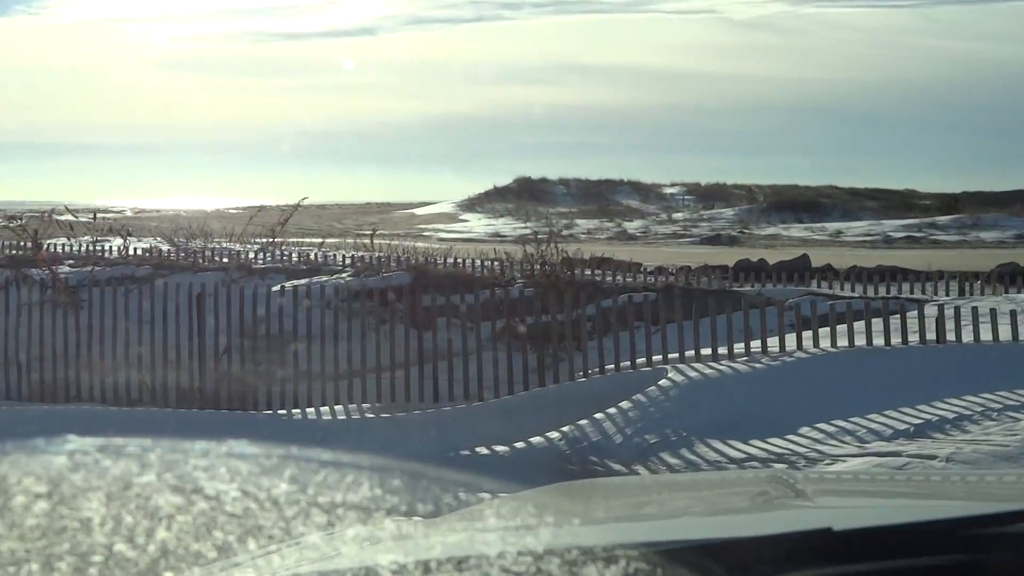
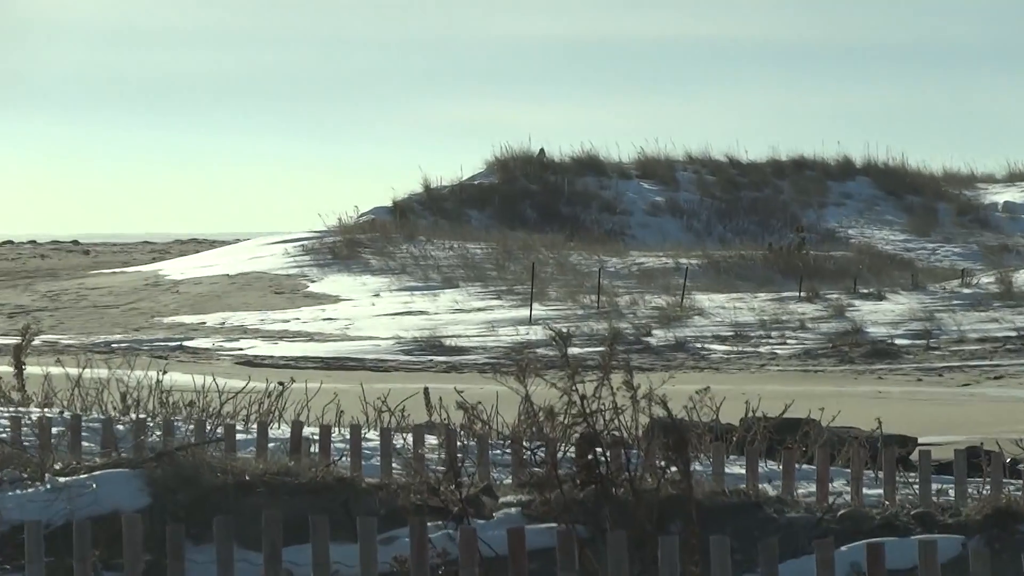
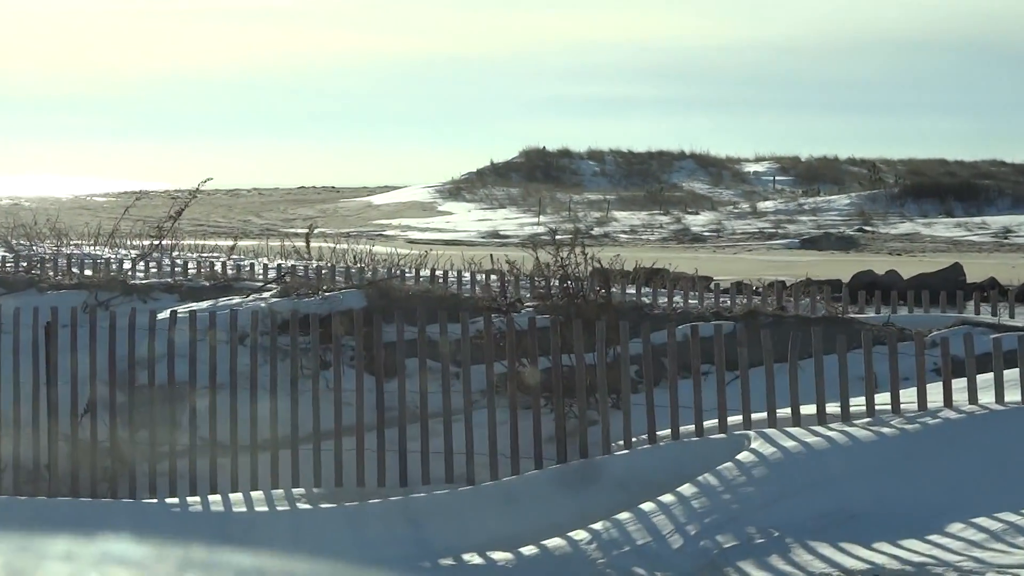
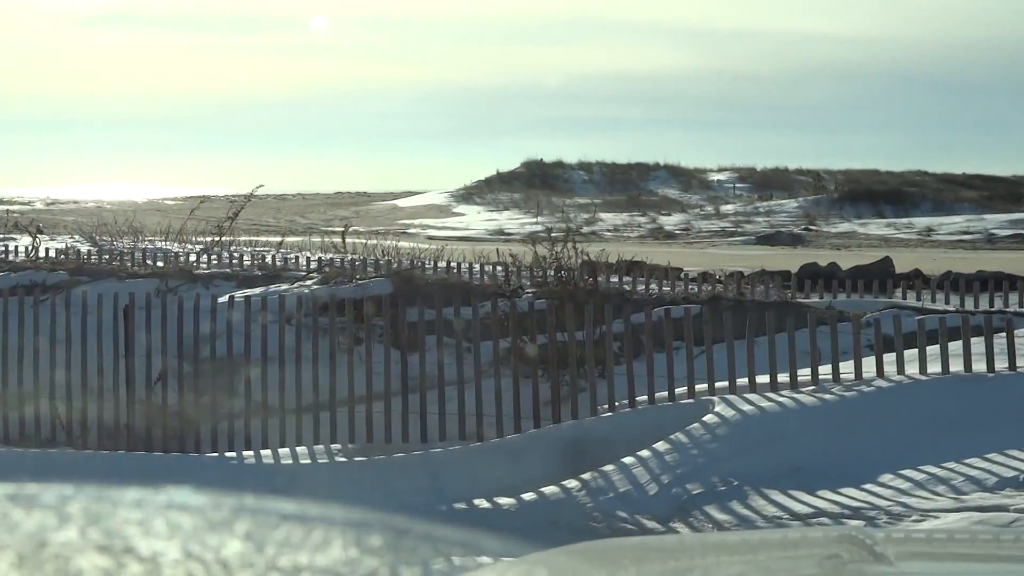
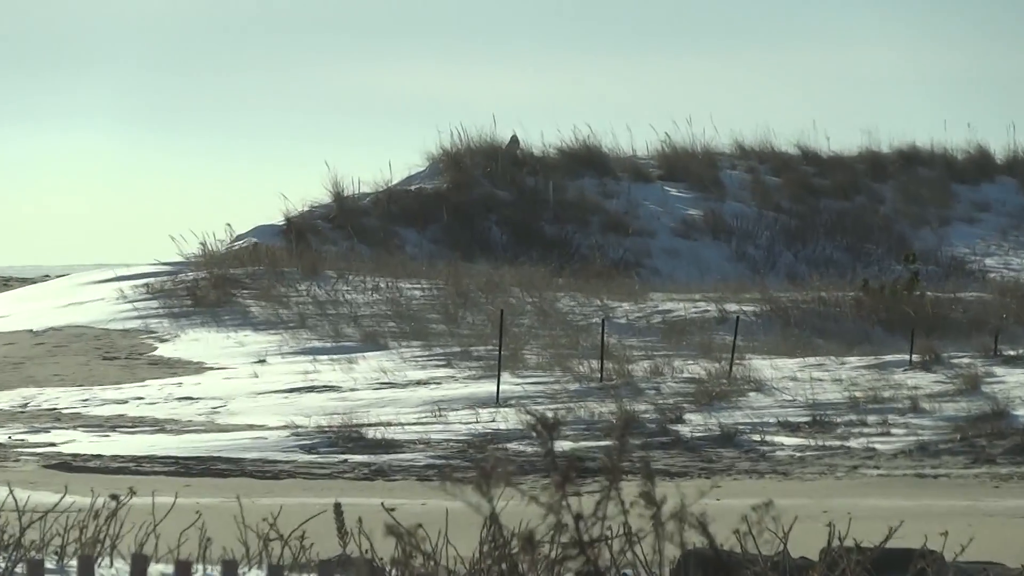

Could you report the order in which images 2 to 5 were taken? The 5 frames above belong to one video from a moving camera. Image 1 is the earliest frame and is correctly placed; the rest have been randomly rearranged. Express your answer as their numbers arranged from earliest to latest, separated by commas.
4, 3, 2, 5
